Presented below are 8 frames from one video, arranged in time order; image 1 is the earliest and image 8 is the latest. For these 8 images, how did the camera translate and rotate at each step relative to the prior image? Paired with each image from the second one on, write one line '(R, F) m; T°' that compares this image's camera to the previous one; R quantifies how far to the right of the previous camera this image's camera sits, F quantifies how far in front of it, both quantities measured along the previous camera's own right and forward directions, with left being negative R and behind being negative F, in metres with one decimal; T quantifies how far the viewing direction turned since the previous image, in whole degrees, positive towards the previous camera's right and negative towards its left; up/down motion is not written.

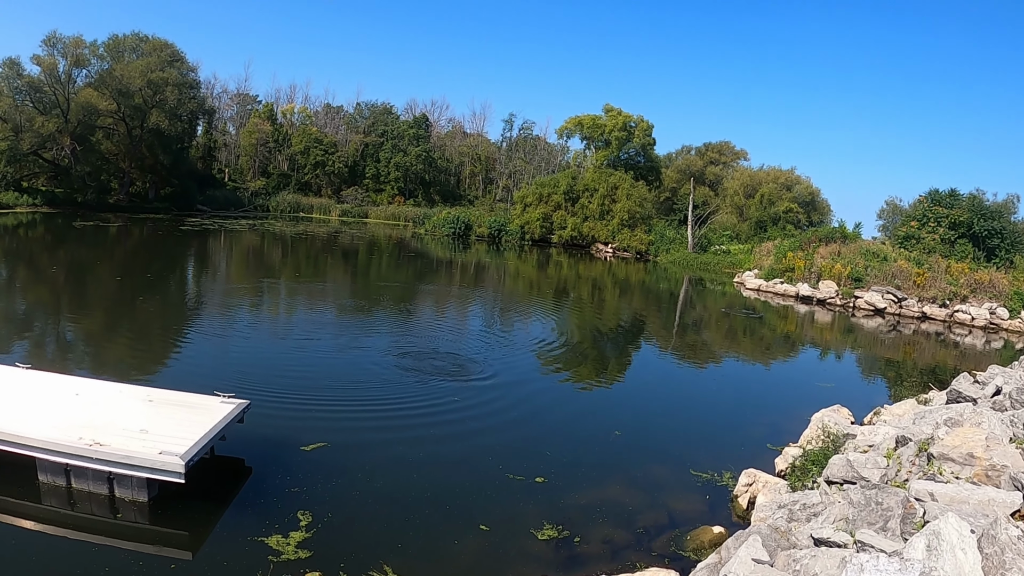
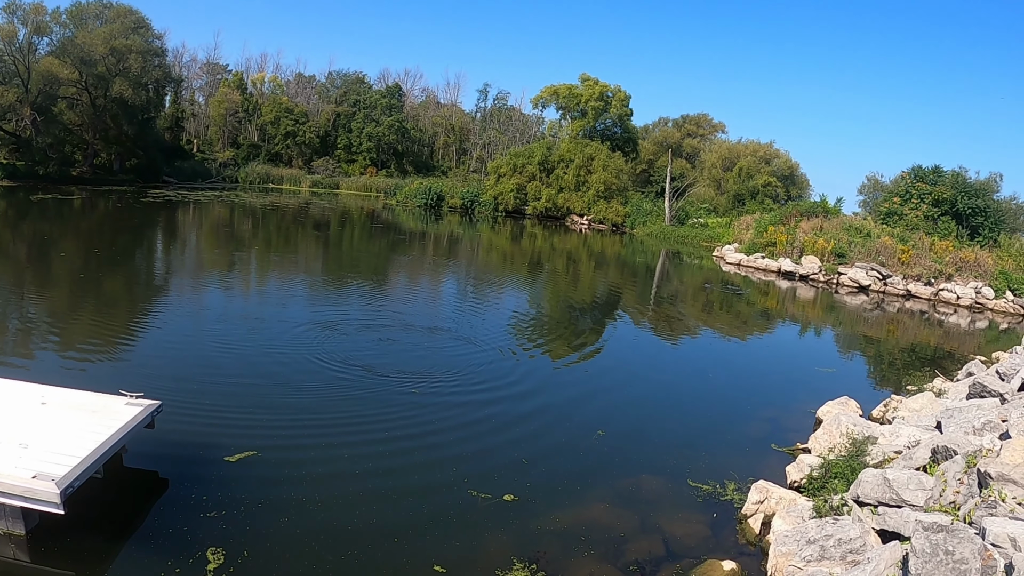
(+0.1, +1.4) m; +2°
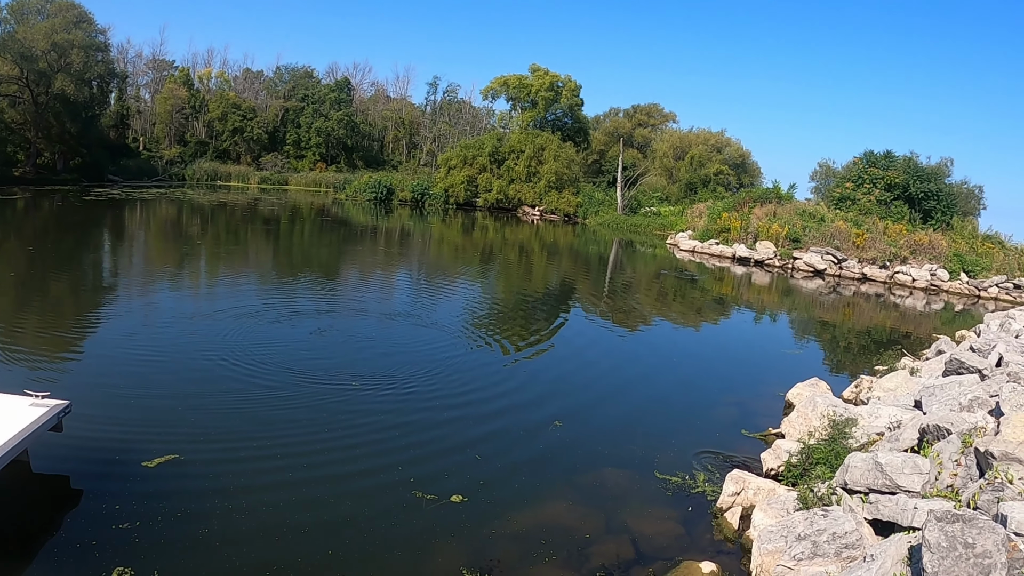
(+0.1, +0.8) m; +4°
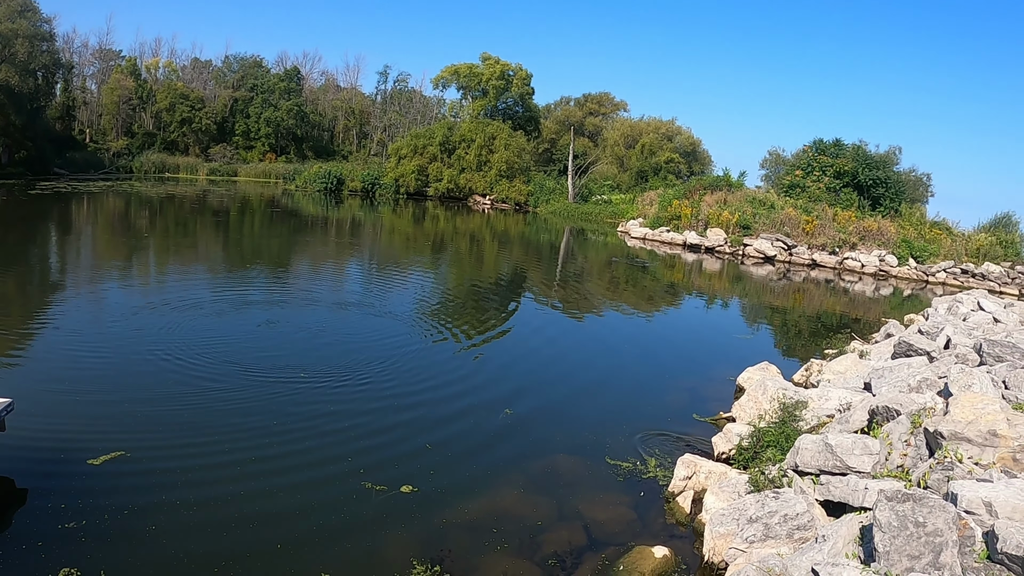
(+0.1, +0.2) m; +3°
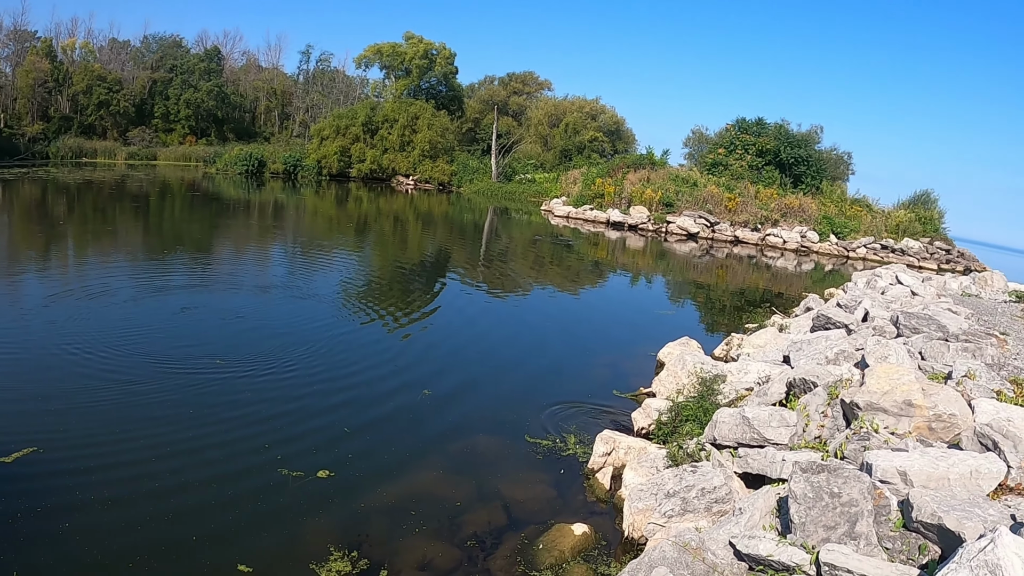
(+0.3, +0.3) m; +5°
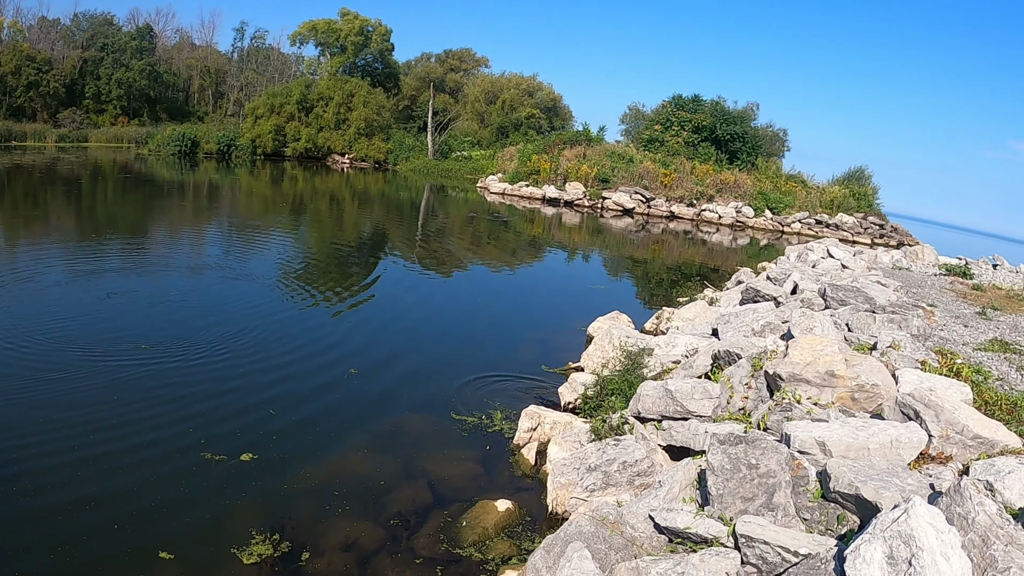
(+0.2, +0.2) m; +4°
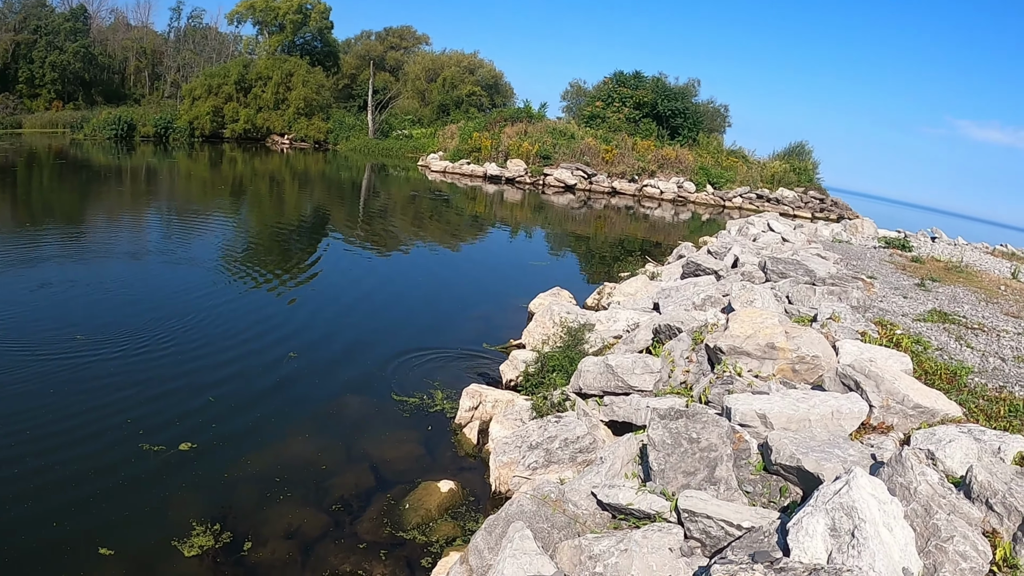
(+0.1, +0.2) m; +4°
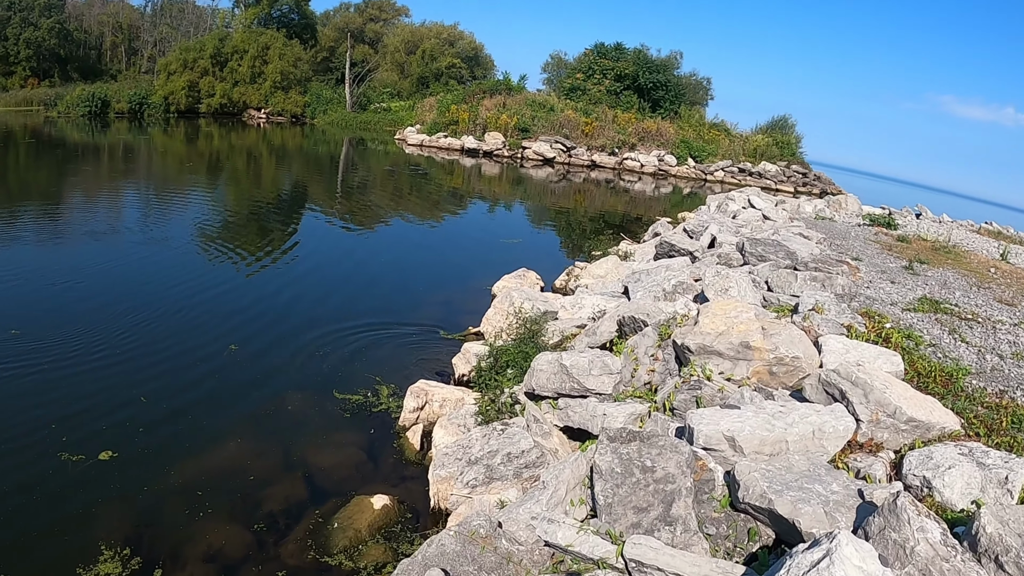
(+0.3, +0.6) m; +1°
